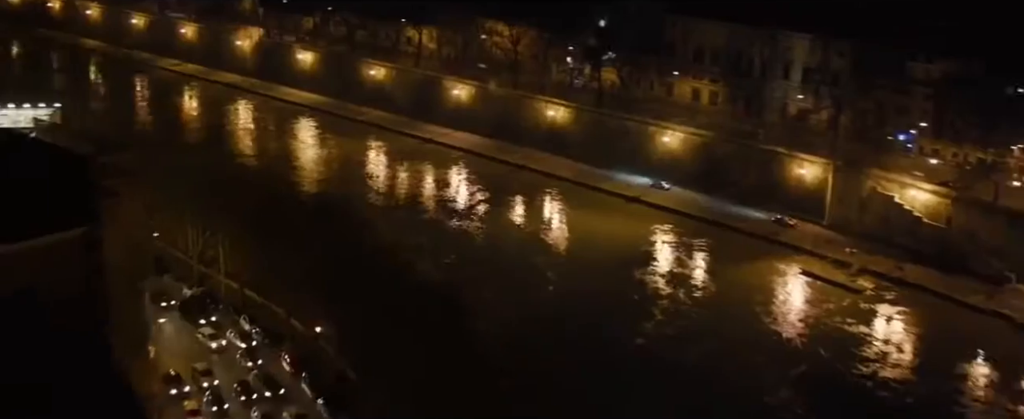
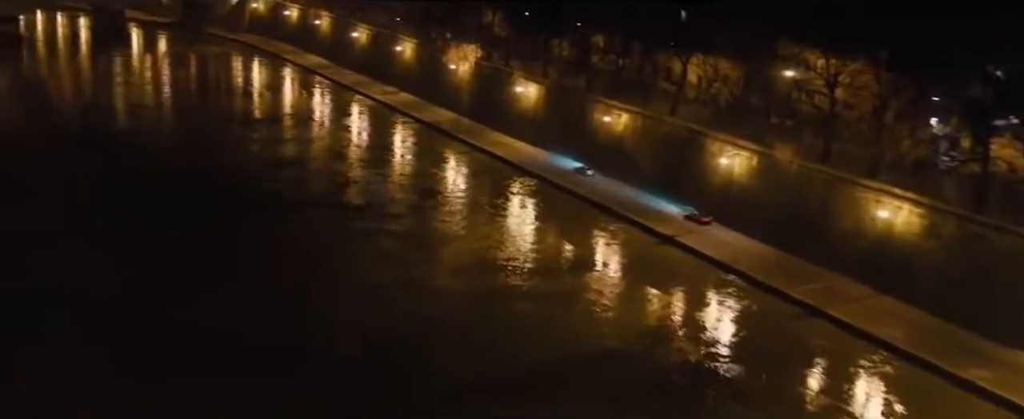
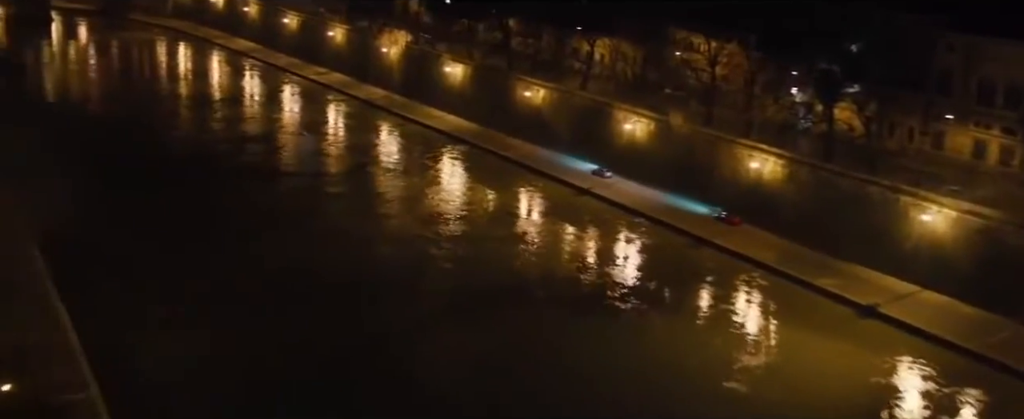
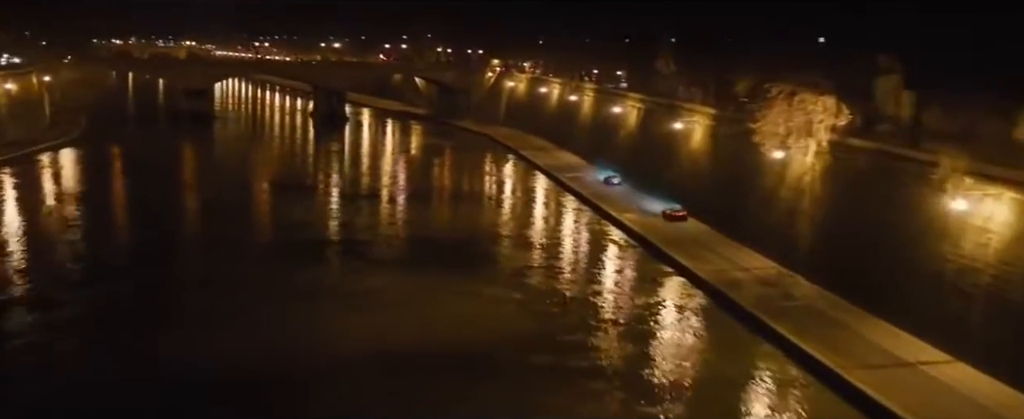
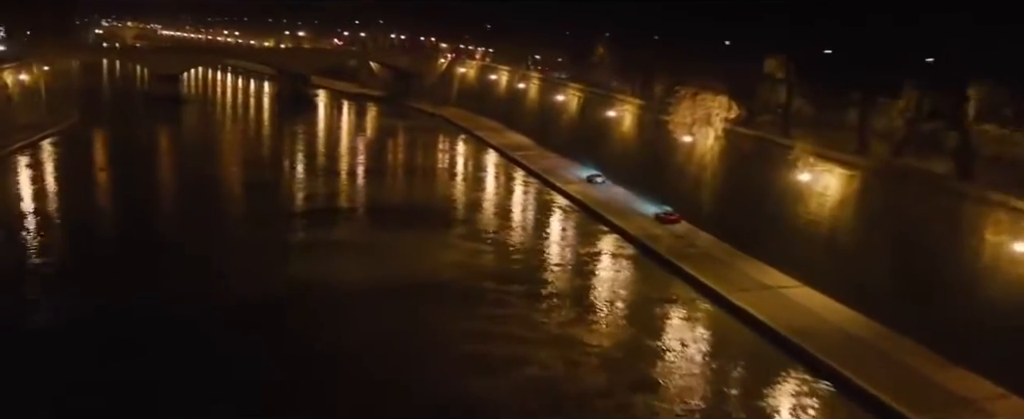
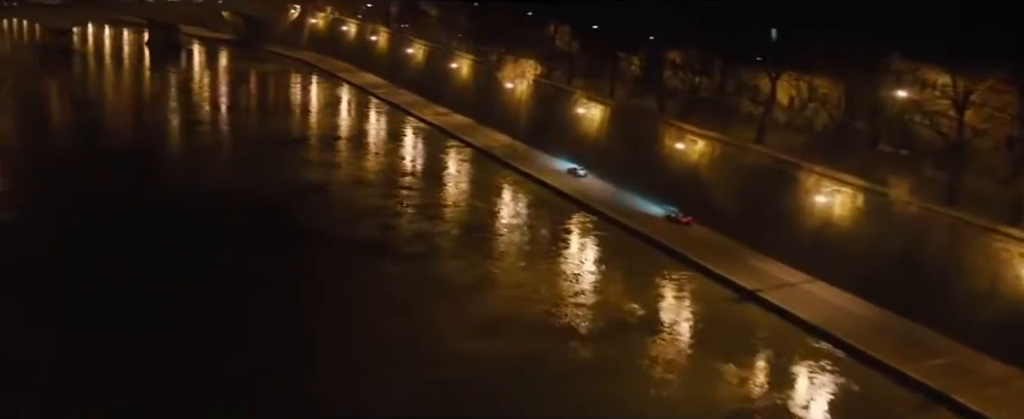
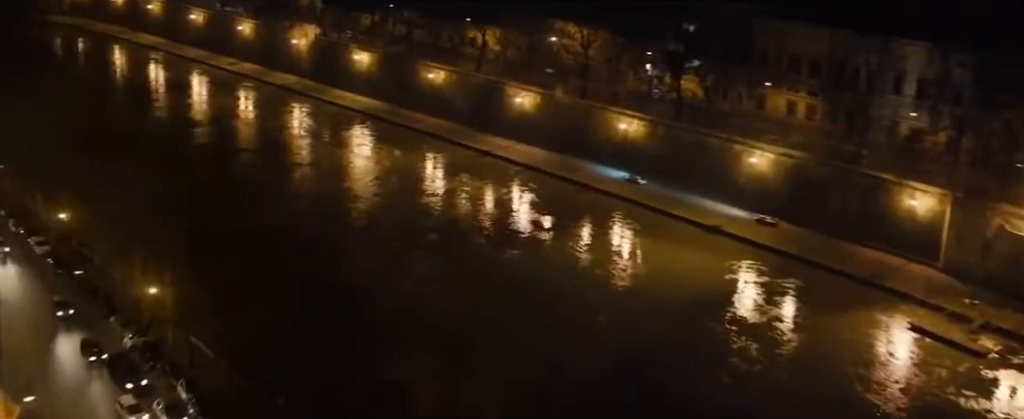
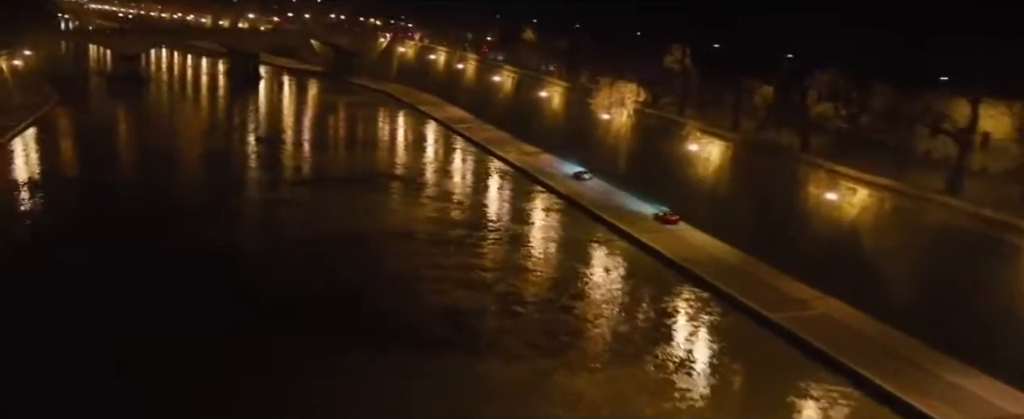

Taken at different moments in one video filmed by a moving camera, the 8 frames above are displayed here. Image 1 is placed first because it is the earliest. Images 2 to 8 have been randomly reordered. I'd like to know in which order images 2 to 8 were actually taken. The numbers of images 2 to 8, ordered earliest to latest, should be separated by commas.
7, 3, 2, 6, 8, 5, 4
